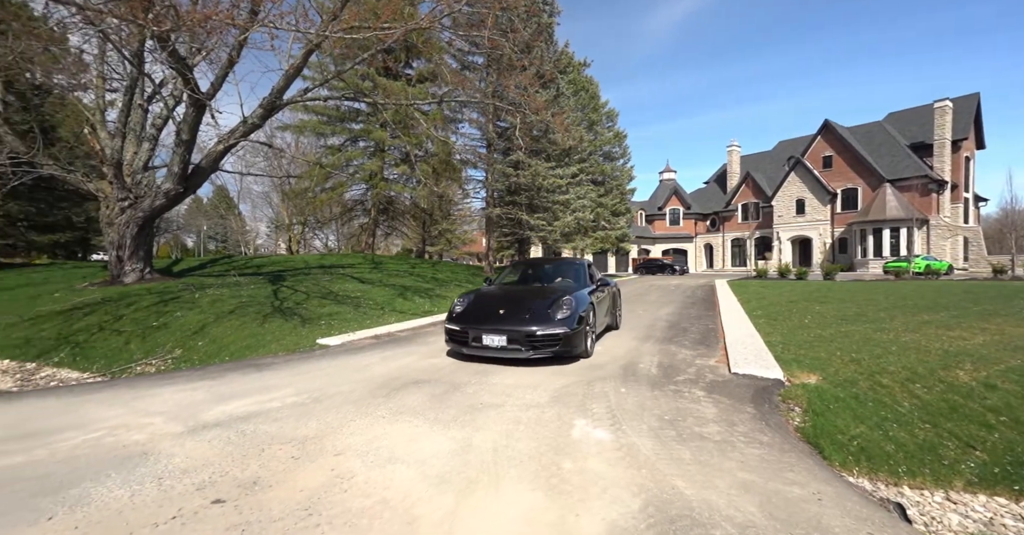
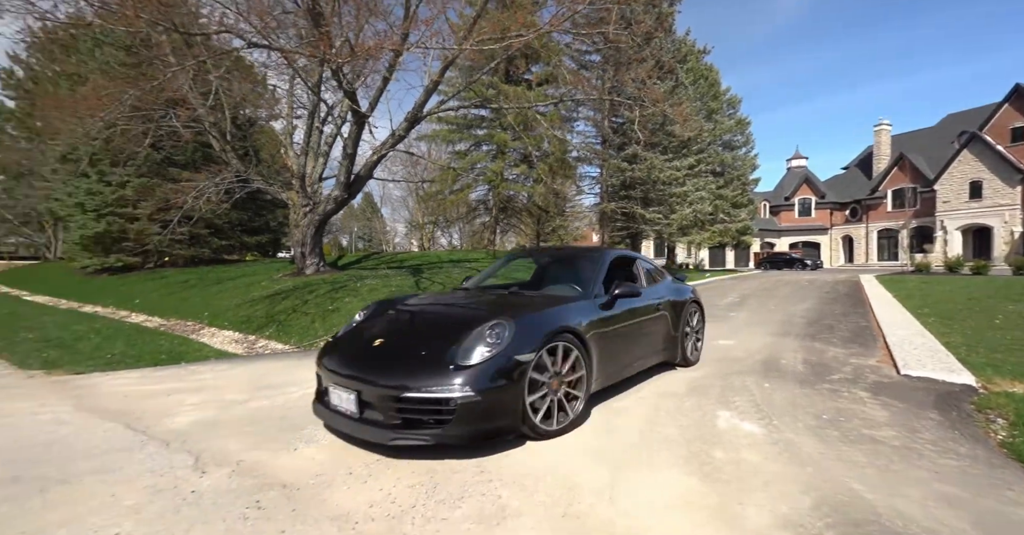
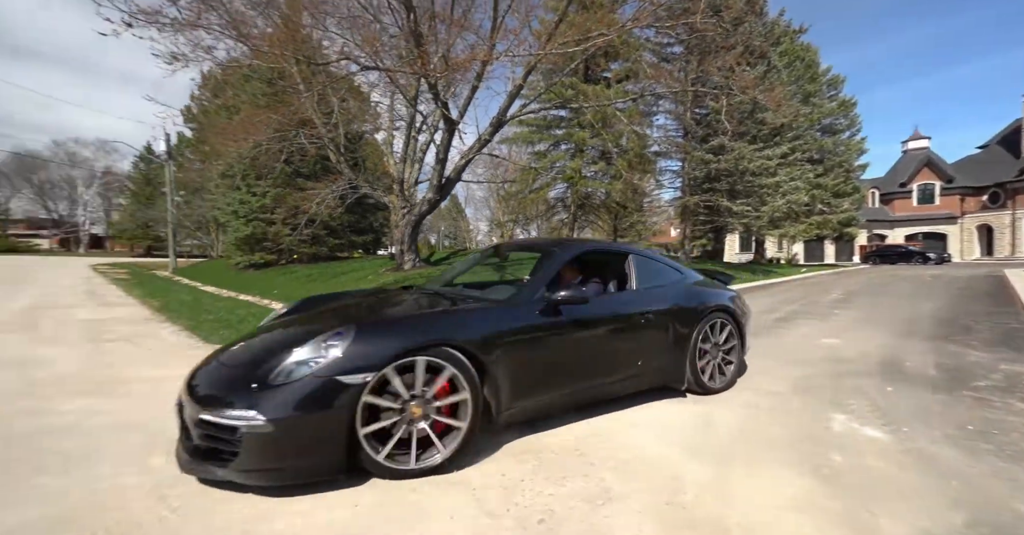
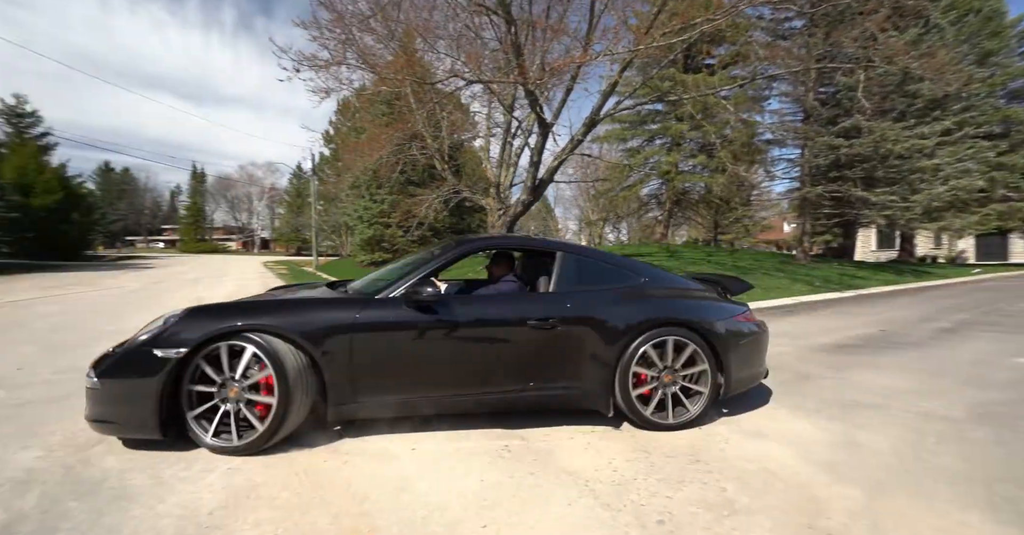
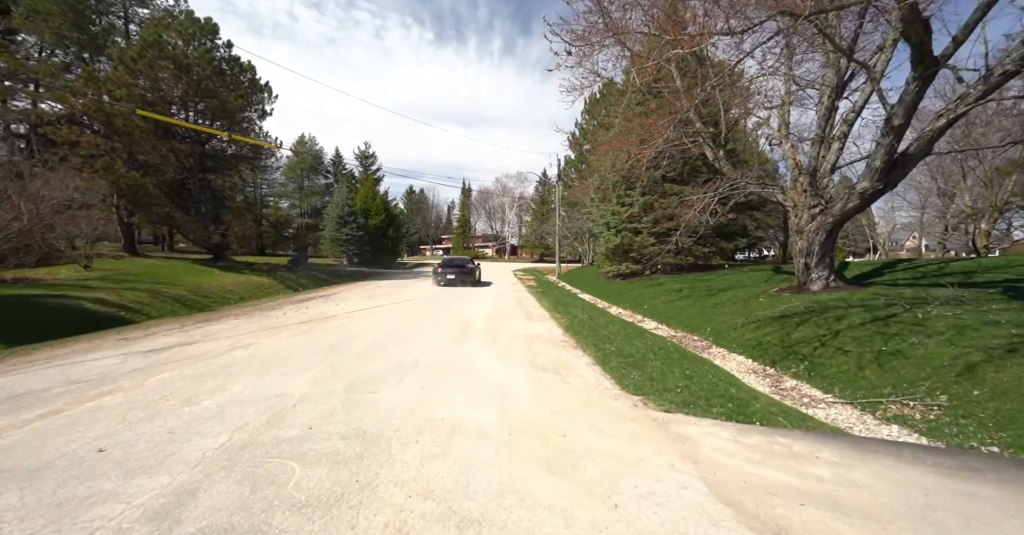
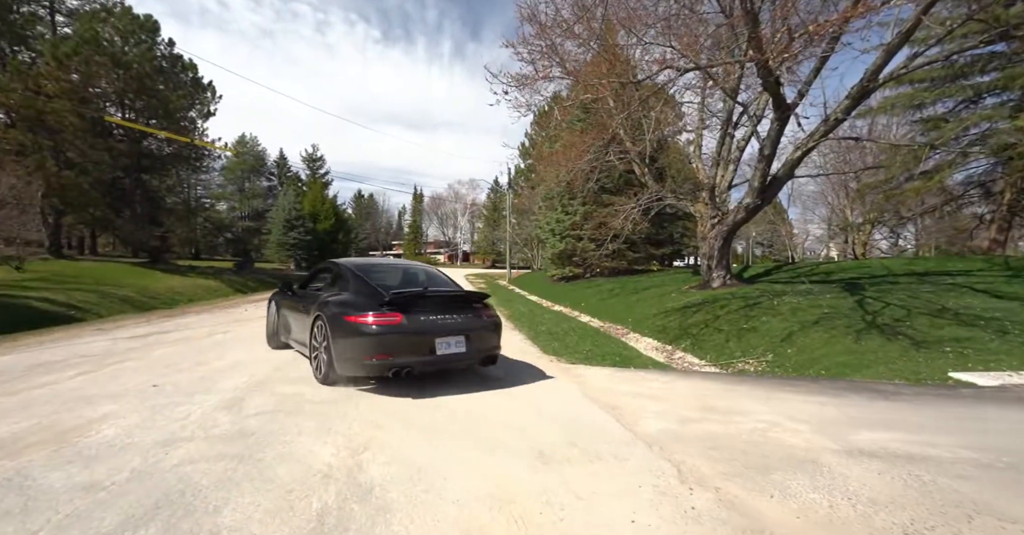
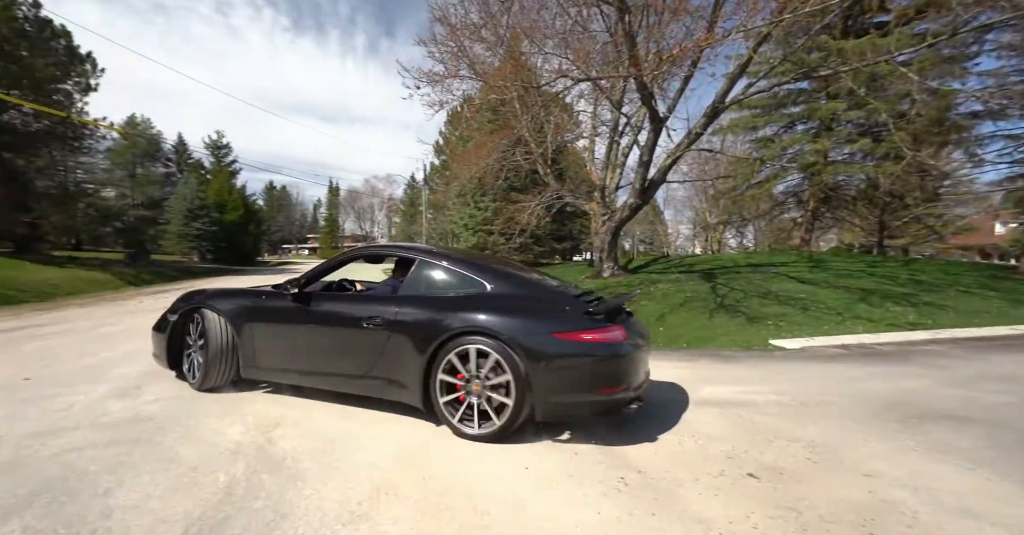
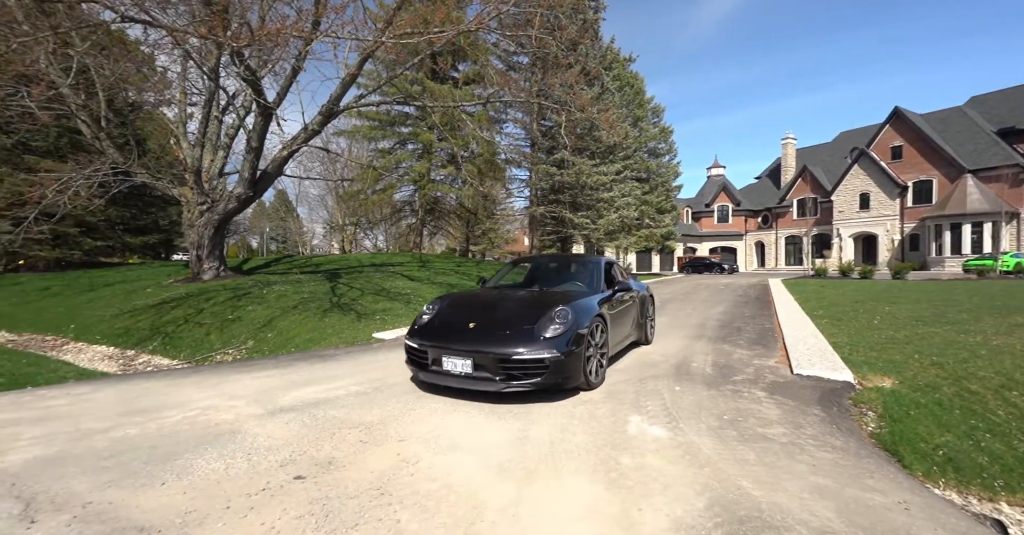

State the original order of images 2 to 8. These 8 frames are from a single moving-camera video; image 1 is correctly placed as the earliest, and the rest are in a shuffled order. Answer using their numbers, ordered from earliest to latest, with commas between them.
8, 2, 3, 4, 7, 6, 5
